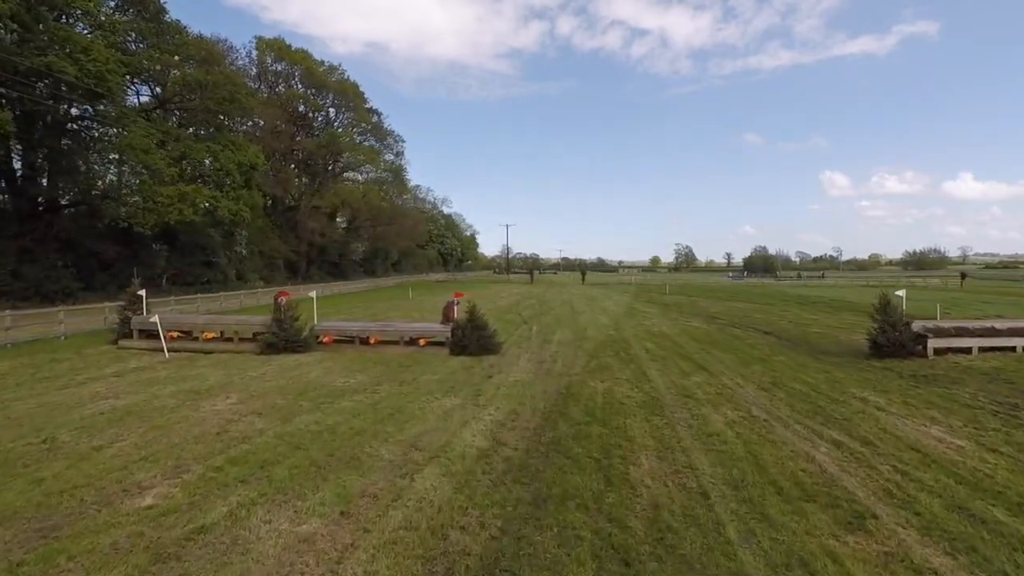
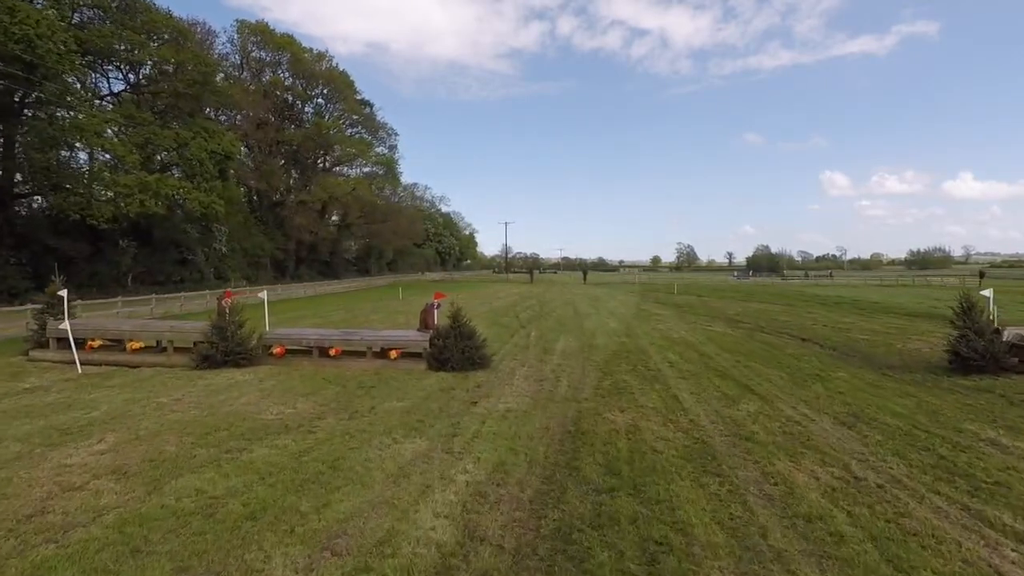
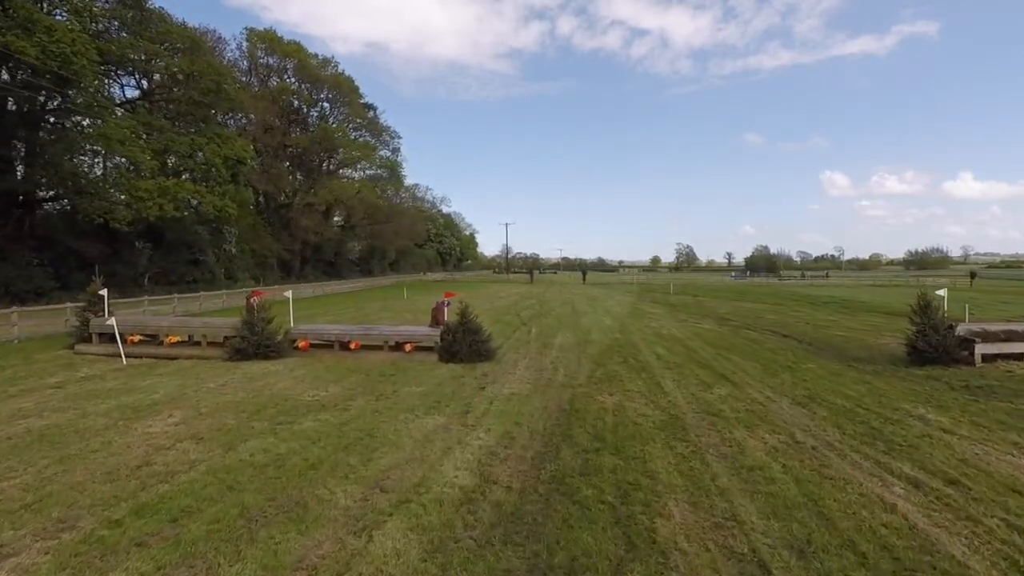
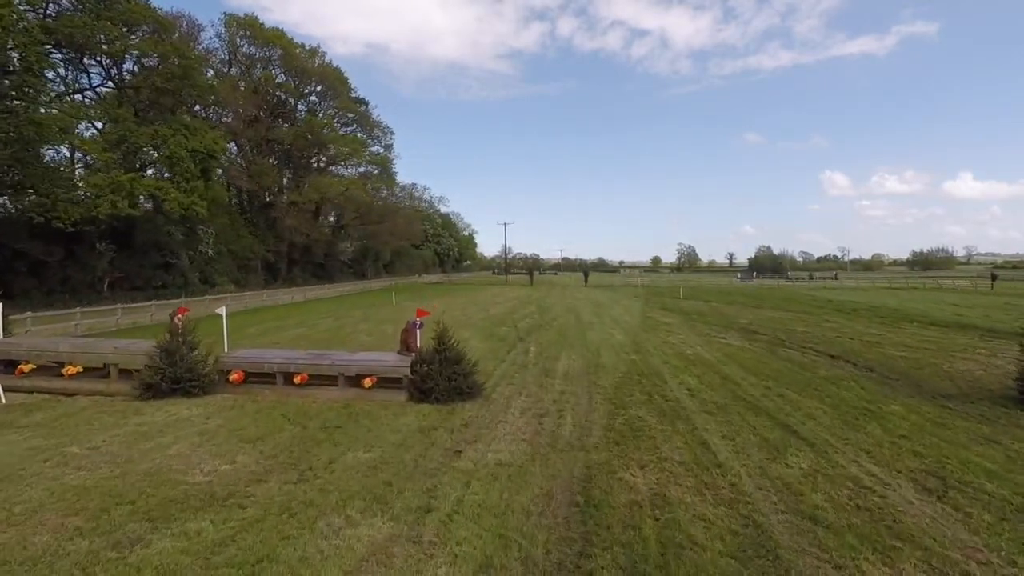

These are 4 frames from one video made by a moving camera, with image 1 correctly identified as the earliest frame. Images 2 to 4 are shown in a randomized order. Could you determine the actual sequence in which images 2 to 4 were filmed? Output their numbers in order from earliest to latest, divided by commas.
3, 2, 4
